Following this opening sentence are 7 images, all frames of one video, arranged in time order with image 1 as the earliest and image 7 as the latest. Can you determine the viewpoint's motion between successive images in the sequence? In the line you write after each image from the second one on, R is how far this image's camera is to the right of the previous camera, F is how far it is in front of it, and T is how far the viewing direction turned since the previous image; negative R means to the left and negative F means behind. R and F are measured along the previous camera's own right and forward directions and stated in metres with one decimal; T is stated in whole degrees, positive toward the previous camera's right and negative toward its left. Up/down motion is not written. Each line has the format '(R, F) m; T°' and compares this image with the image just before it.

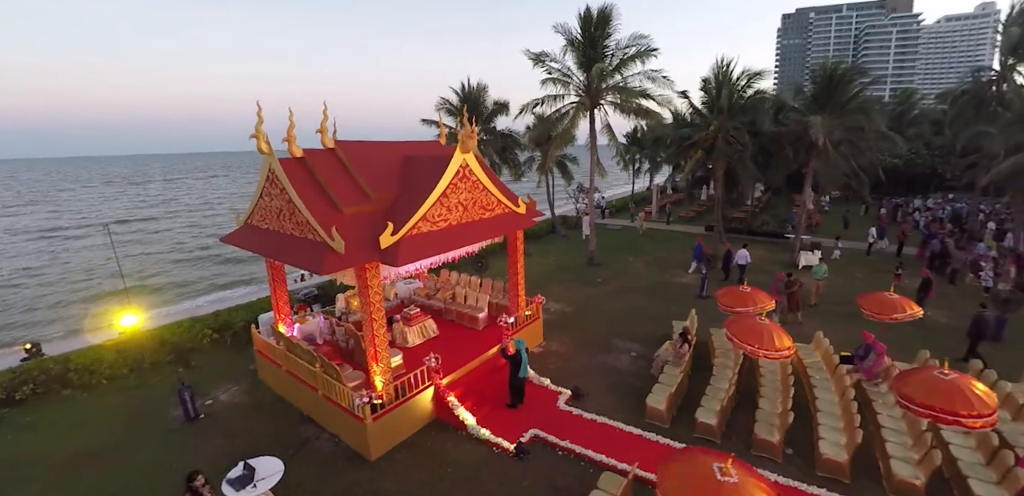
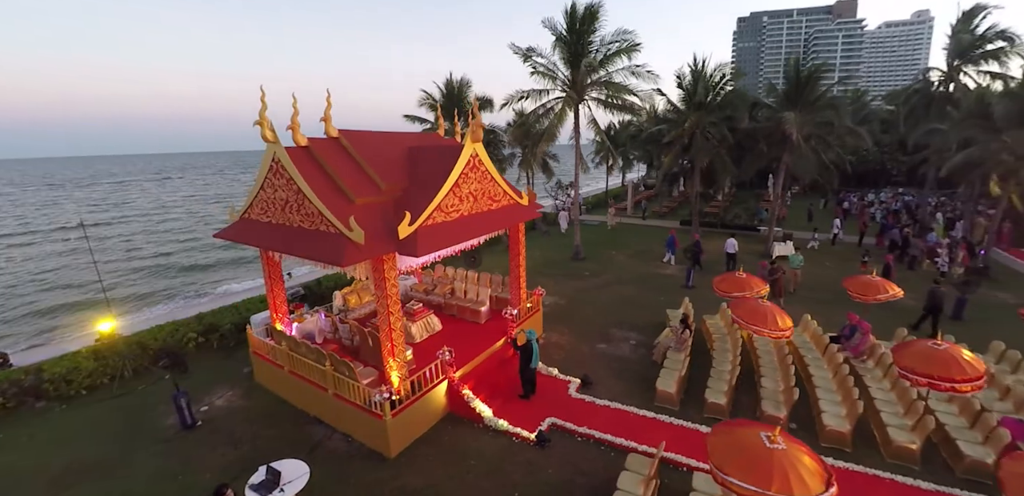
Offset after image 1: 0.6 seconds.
(-1.0, 0.0) m; +5°
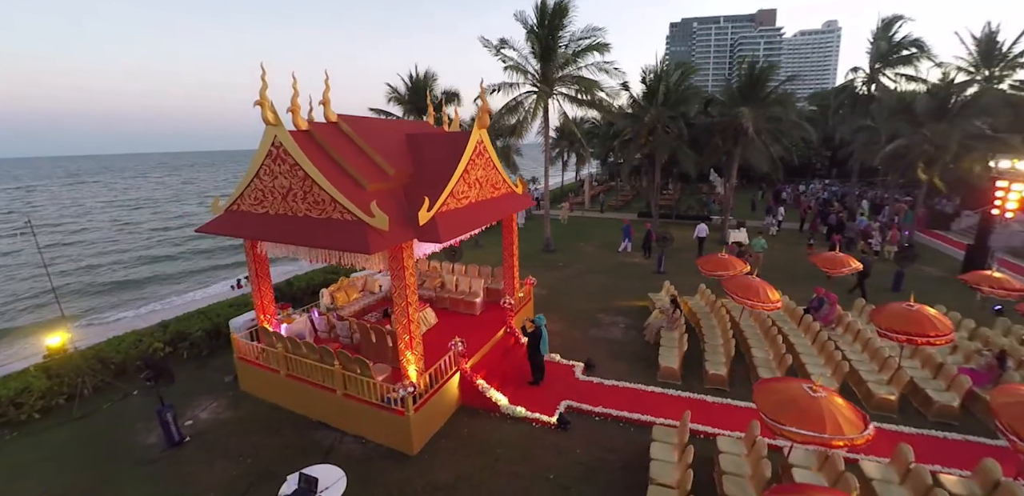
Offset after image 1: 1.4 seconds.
(-1.4, +0.1) m; +8°
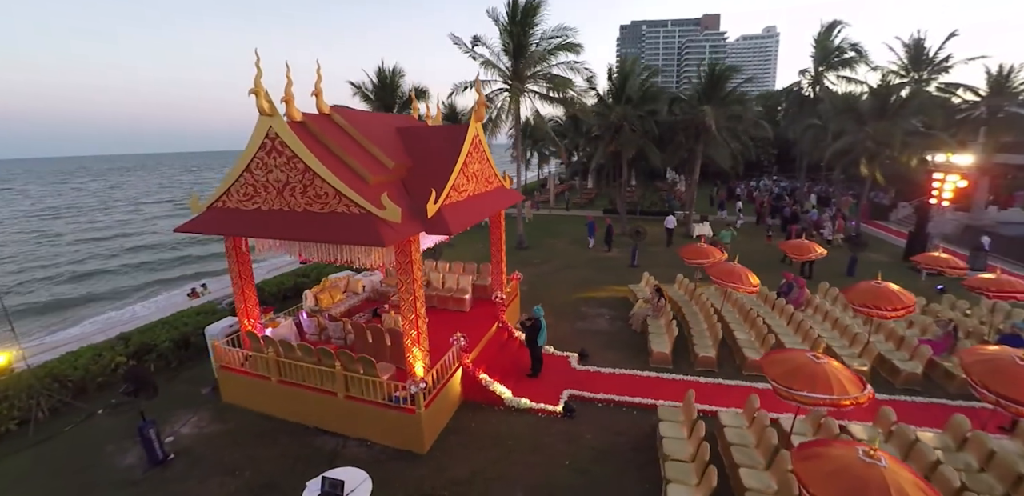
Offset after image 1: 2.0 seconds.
(-0.9, 0.0) m; +6°
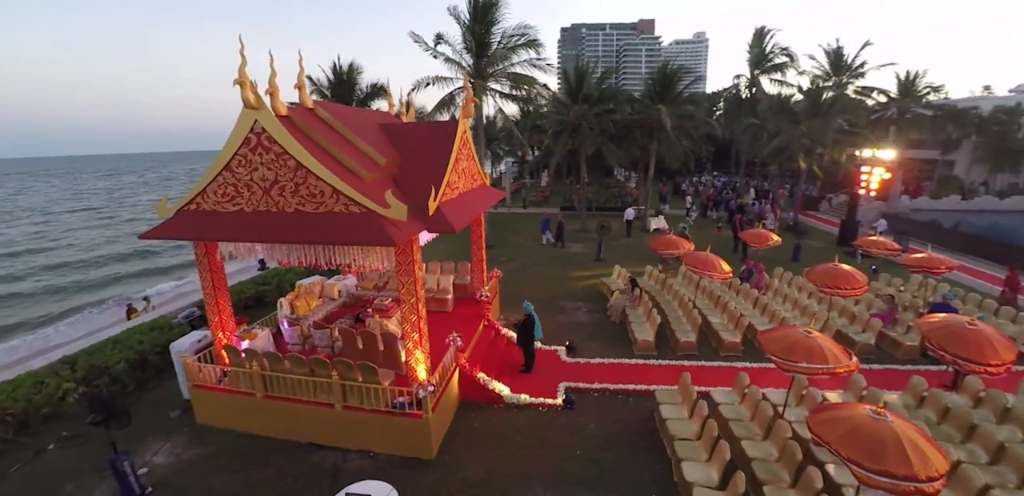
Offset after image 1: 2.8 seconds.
(-1.0, +0.1) m; +7°
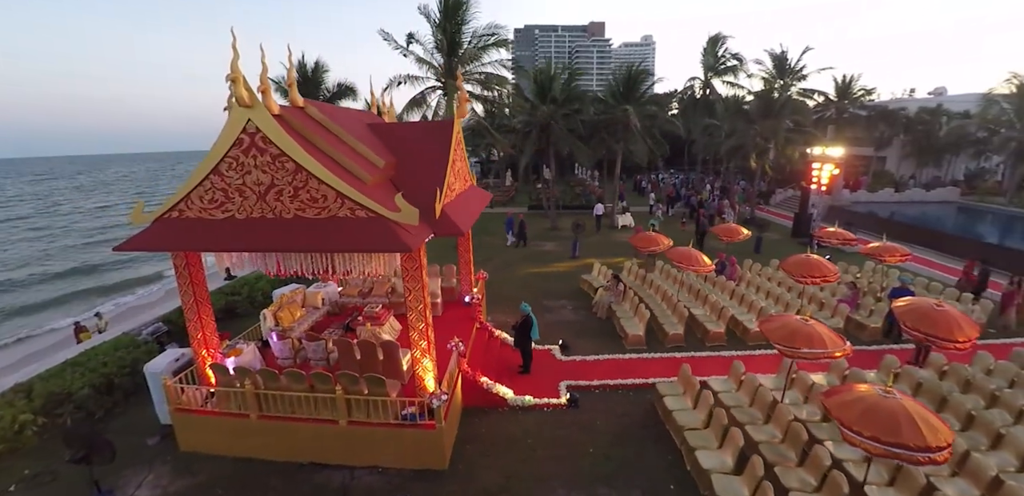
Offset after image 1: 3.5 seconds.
(-0.9, +0.1) m; +6°
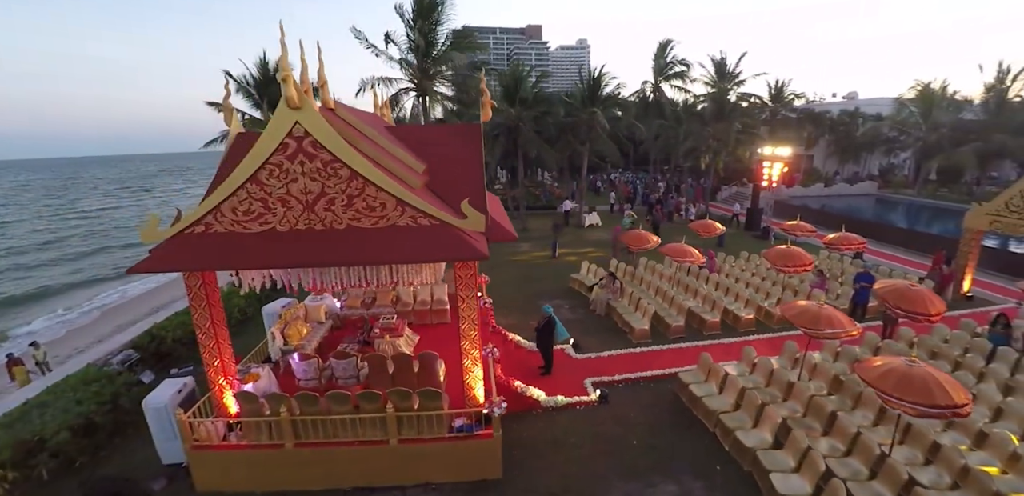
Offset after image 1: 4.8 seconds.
(-1.8, +0.2) m; +9°
